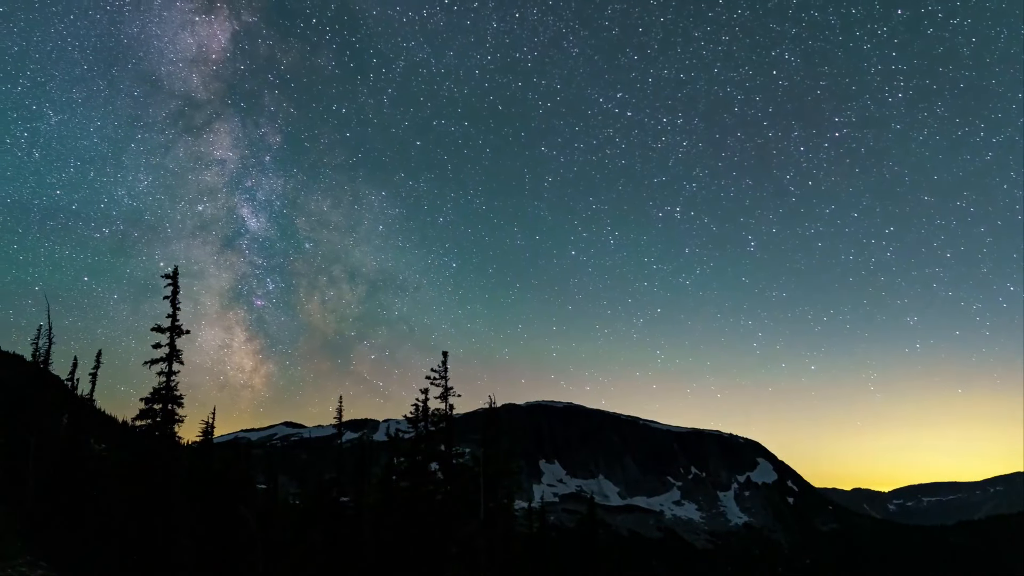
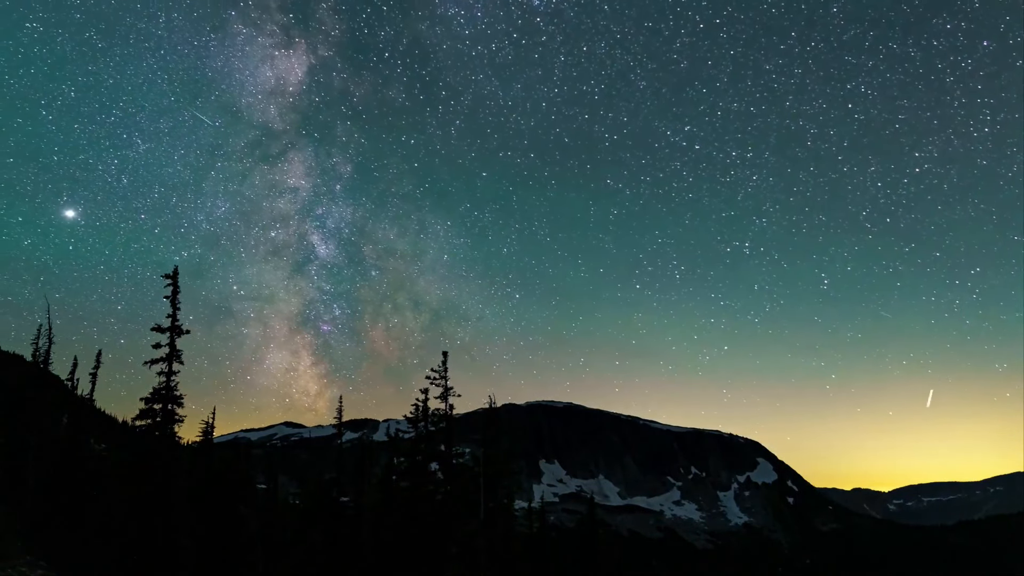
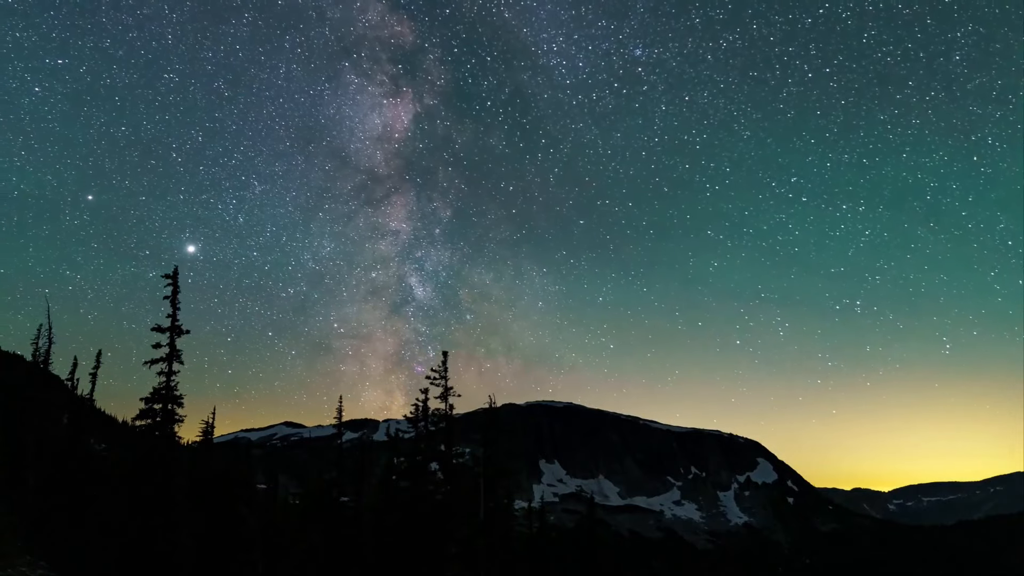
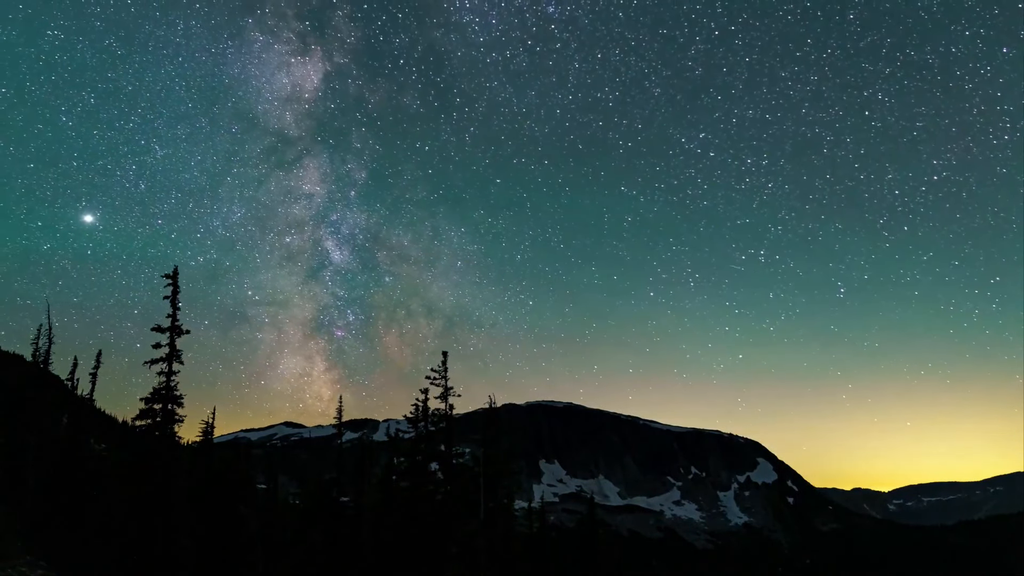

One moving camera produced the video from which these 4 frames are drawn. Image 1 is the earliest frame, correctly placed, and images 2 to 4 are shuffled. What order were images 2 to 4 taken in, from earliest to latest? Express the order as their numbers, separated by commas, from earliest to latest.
2, 4, 3
